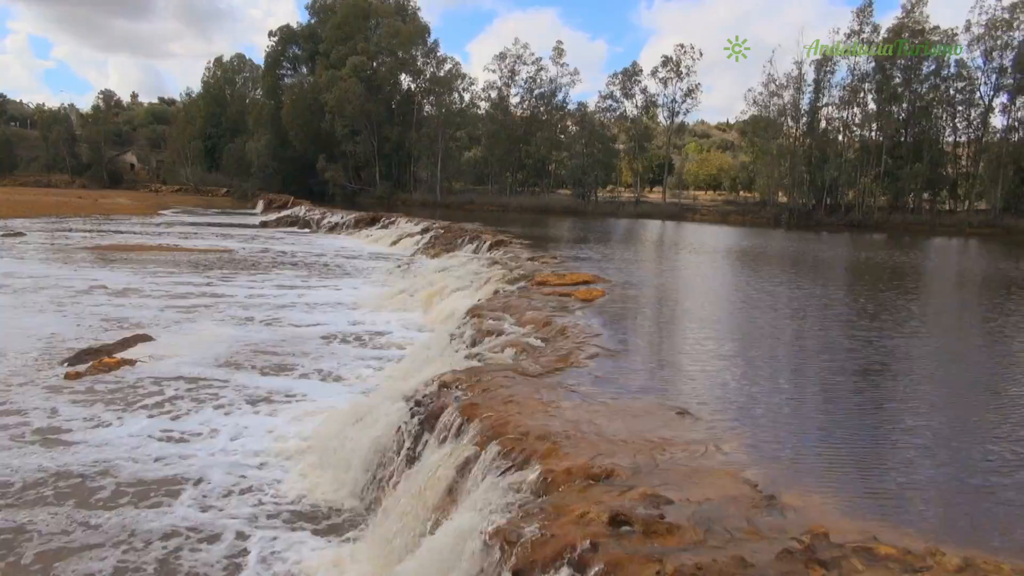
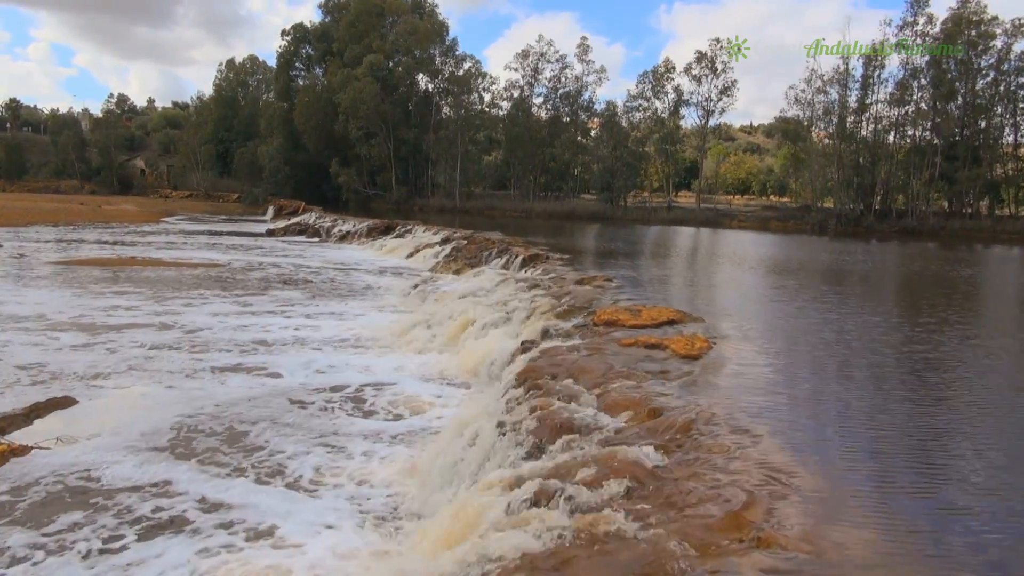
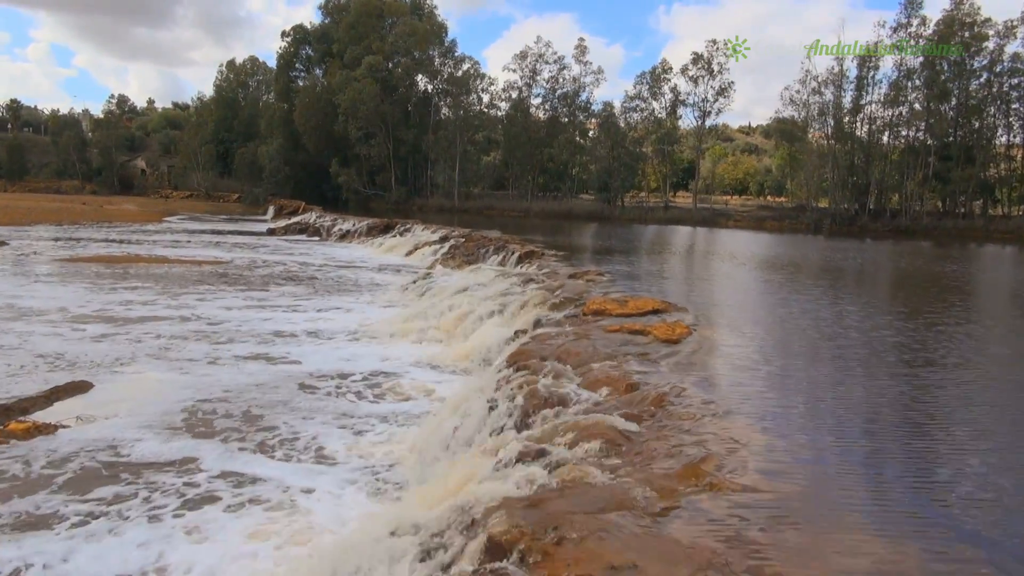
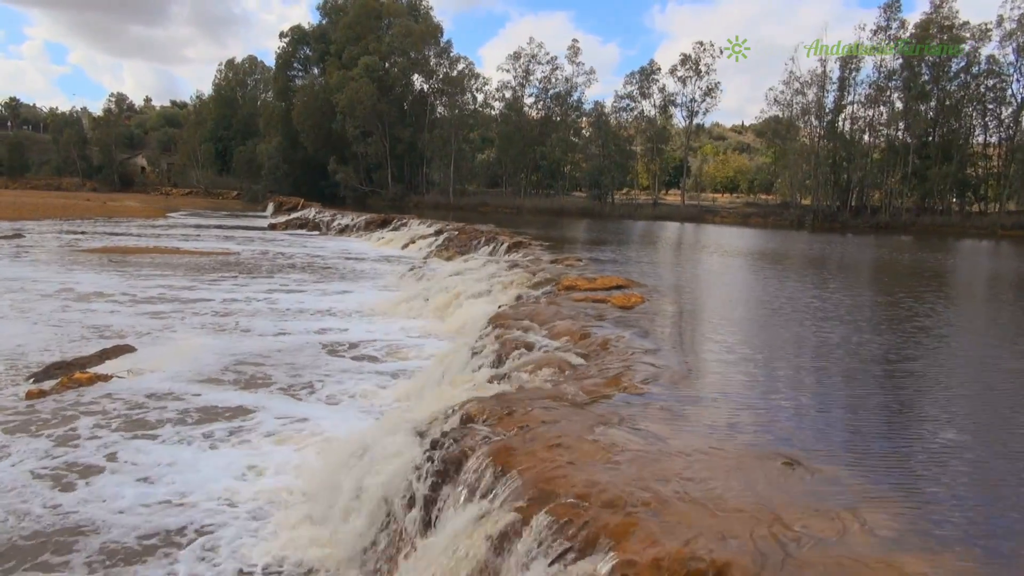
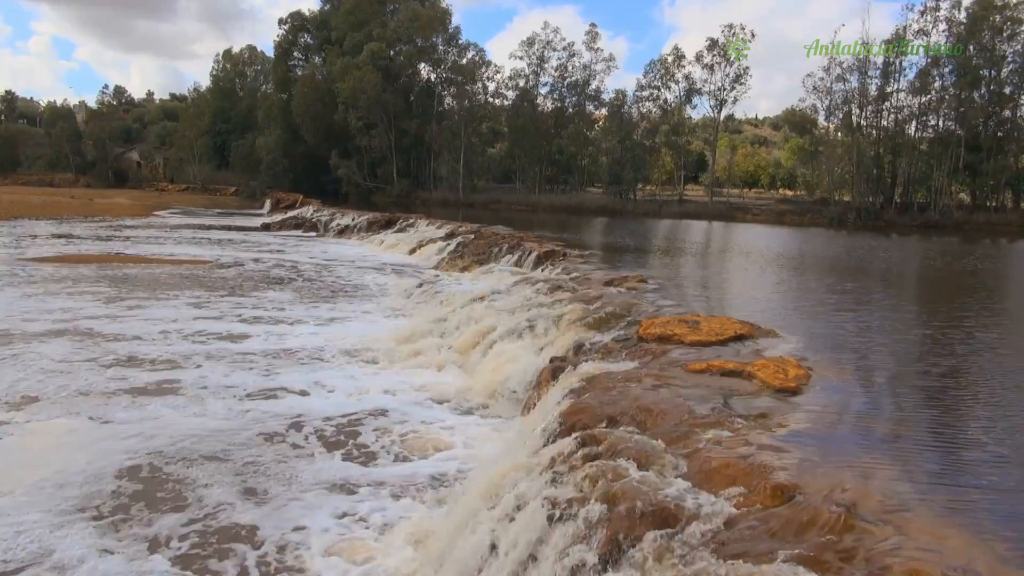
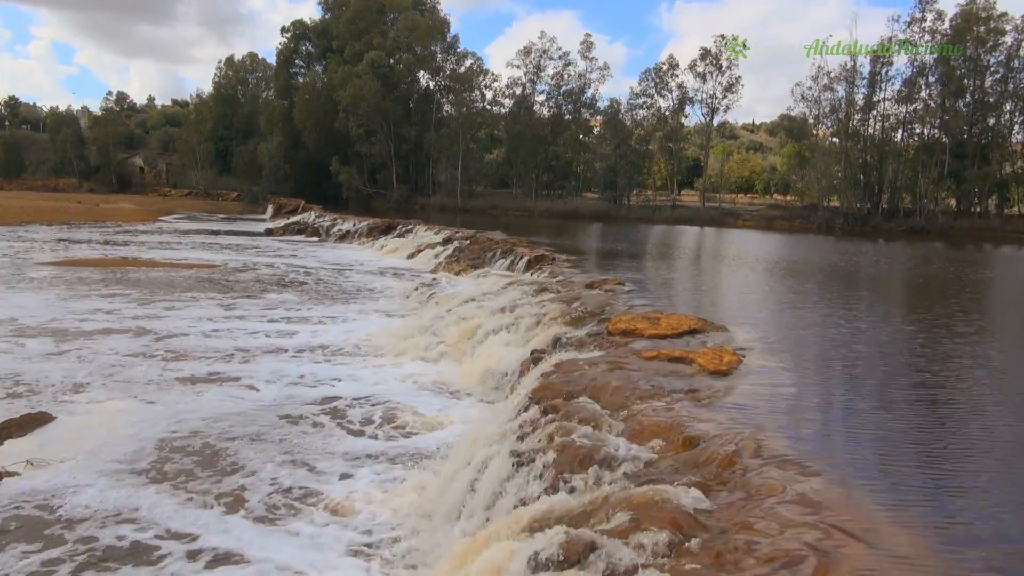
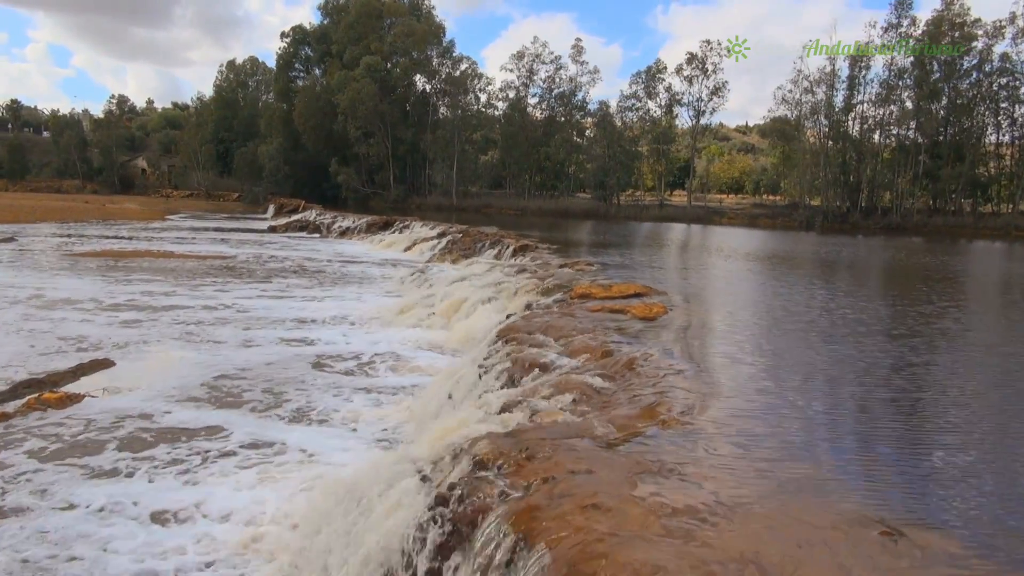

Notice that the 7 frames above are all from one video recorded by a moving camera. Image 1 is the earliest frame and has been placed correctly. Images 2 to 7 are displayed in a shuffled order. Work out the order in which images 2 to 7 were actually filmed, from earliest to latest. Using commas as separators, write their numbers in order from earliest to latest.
4, 7, 3, 2, 6, 5
